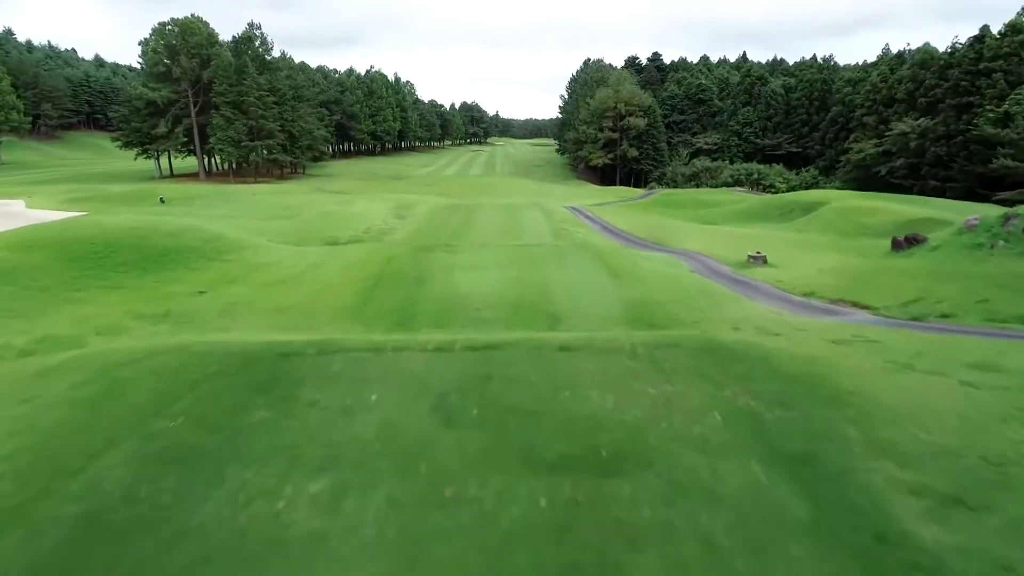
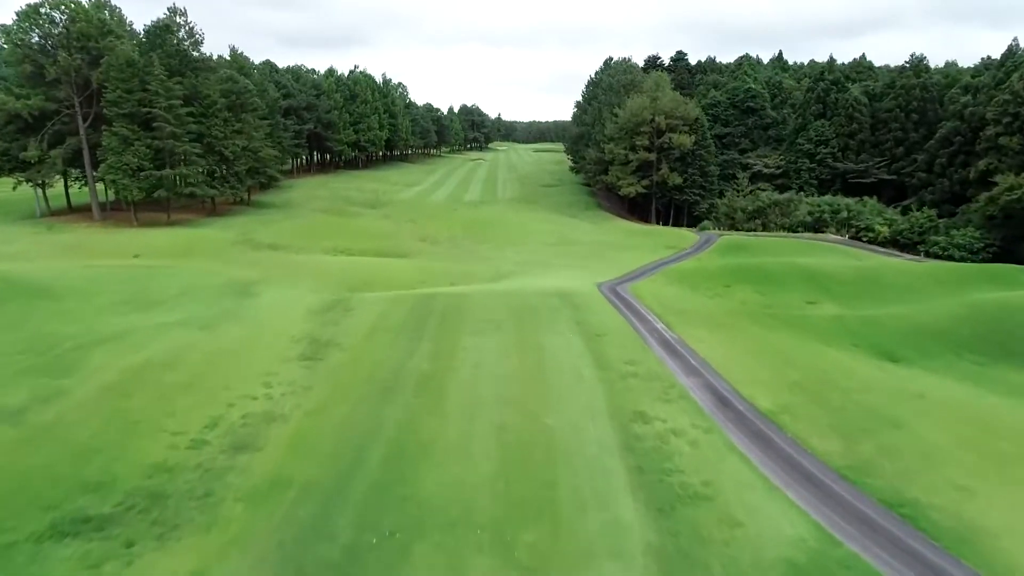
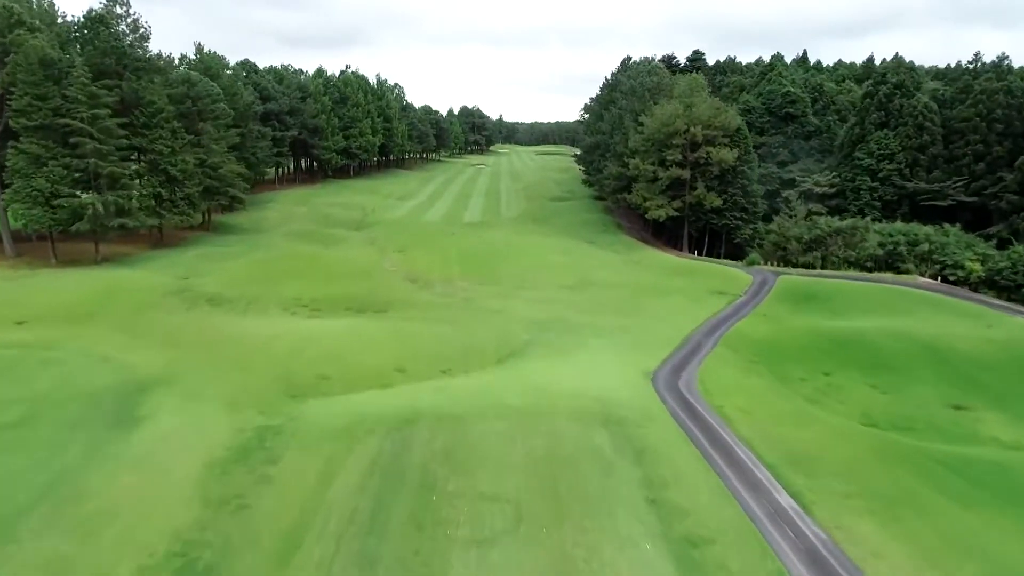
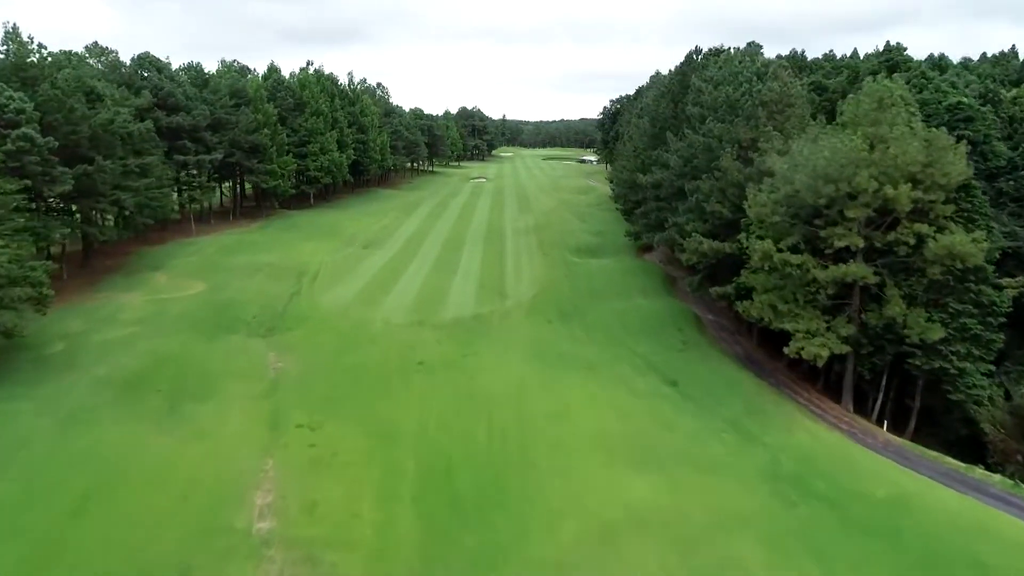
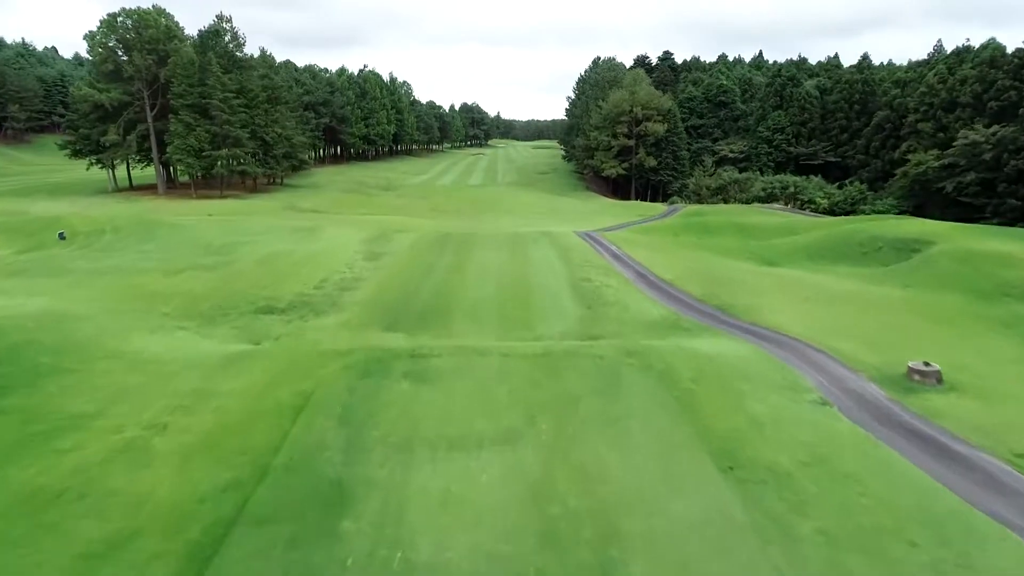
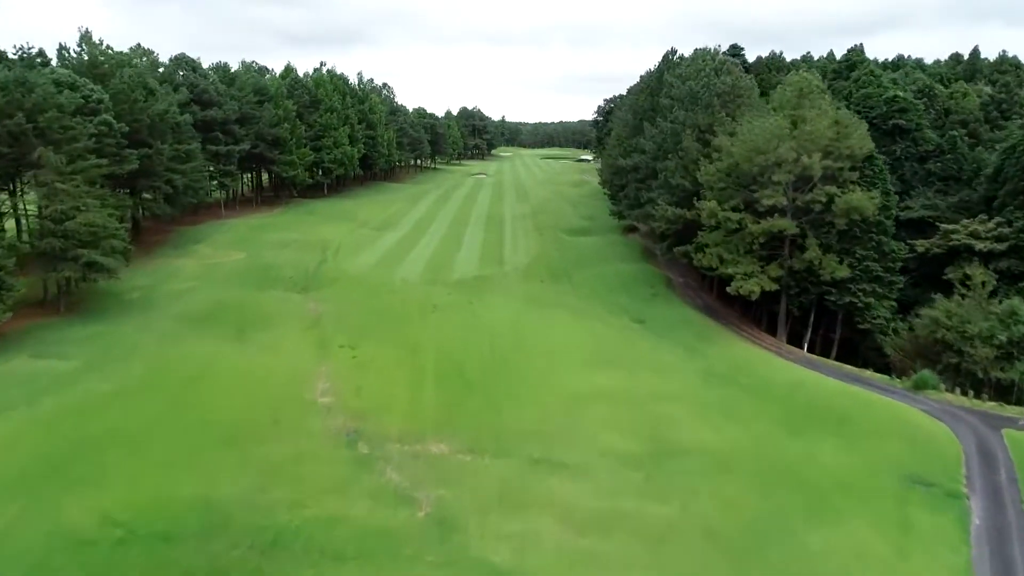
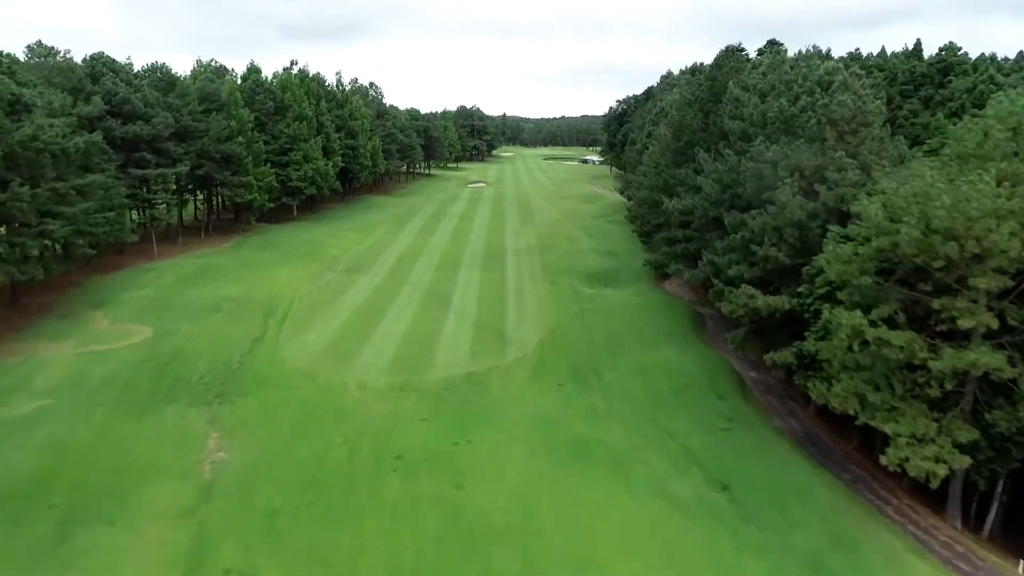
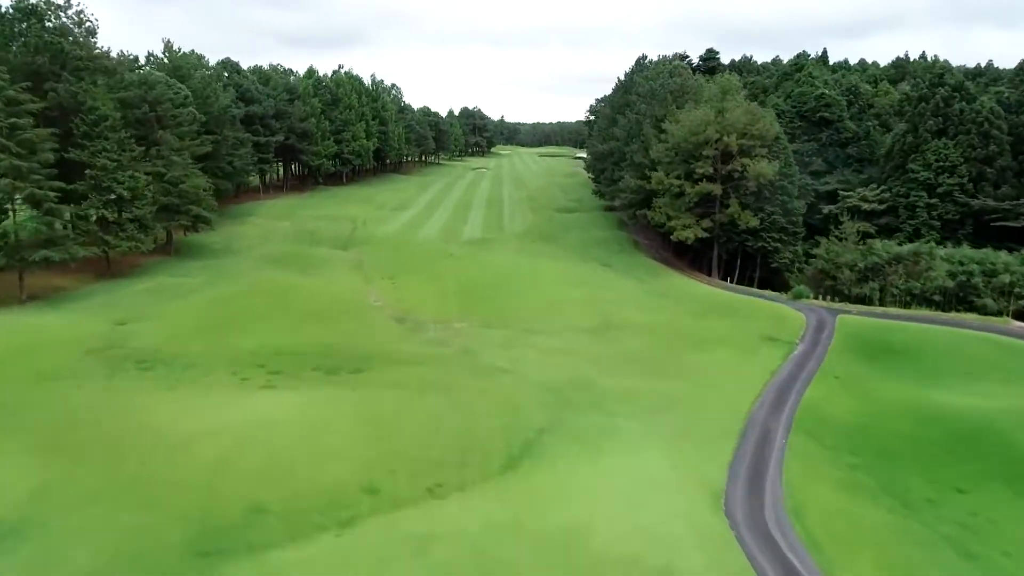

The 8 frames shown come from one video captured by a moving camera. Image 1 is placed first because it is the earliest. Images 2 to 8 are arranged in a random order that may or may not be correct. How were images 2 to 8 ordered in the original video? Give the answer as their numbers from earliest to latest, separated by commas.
5, 2, 3, 8, 6, 4, 7
